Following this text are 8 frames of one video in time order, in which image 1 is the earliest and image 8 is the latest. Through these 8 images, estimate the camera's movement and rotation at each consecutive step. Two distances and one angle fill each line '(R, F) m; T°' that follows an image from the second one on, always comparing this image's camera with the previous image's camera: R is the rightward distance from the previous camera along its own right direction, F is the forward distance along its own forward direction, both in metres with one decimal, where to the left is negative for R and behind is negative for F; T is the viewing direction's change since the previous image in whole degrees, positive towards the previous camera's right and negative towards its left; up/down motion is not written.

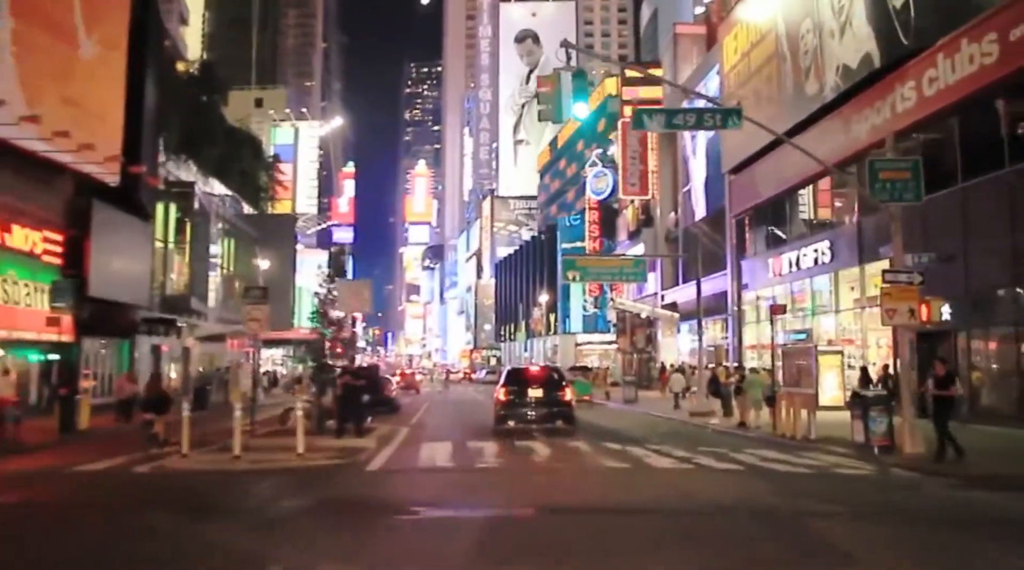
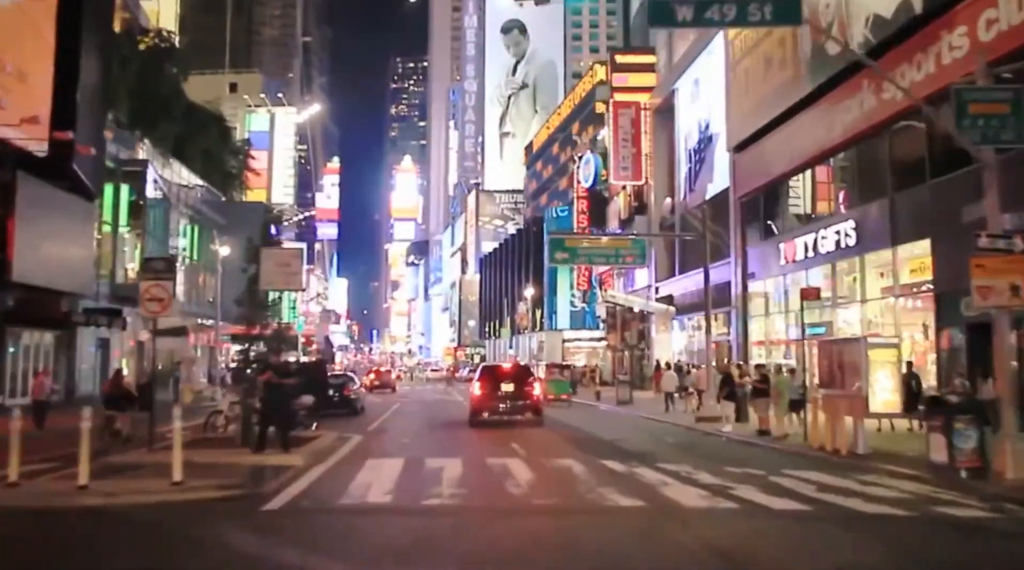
(+0.2, +4.0) m; +1°
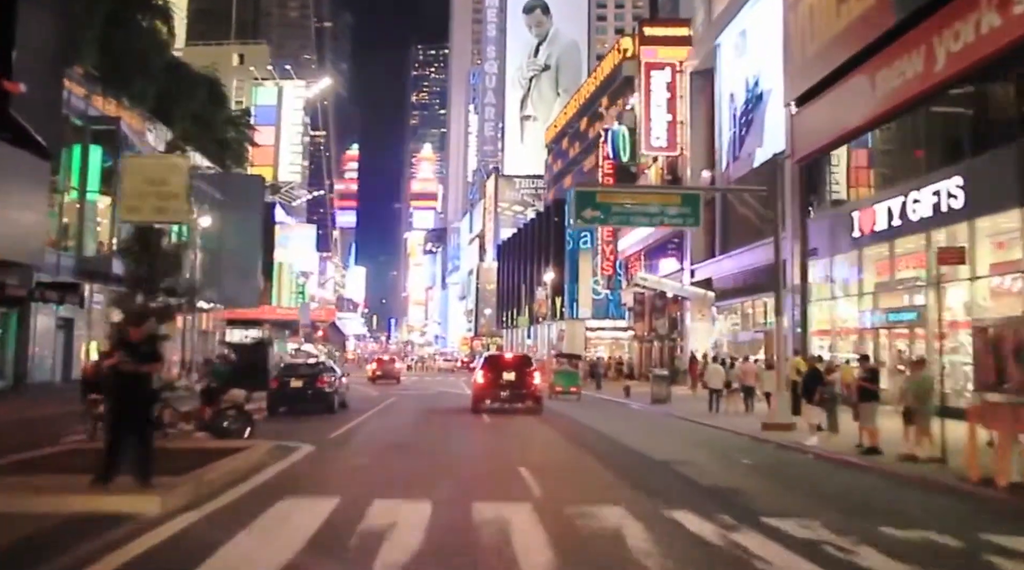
(+0.1, +5.5) m; -1°
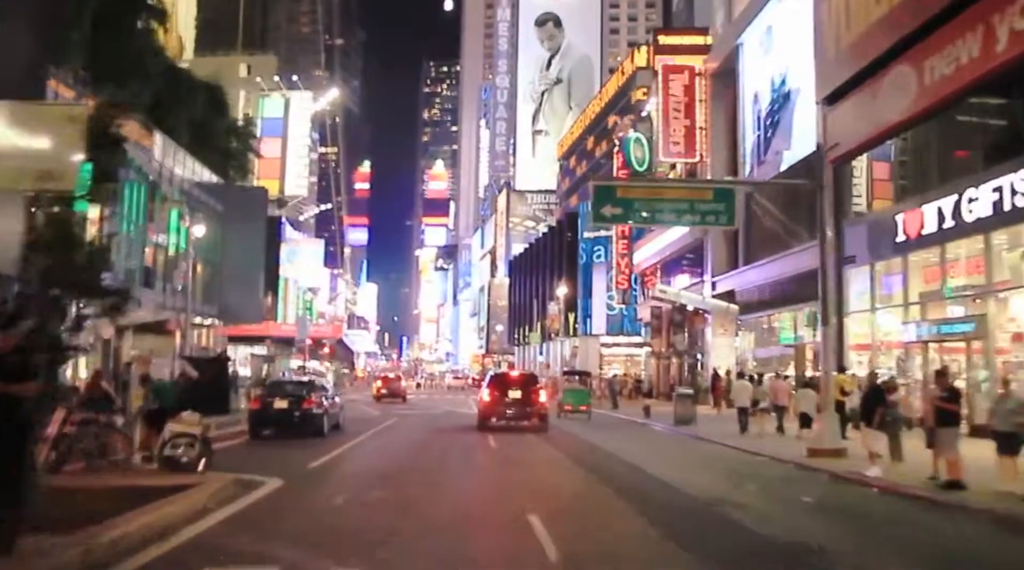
(0.0, +2.3) m; -1°
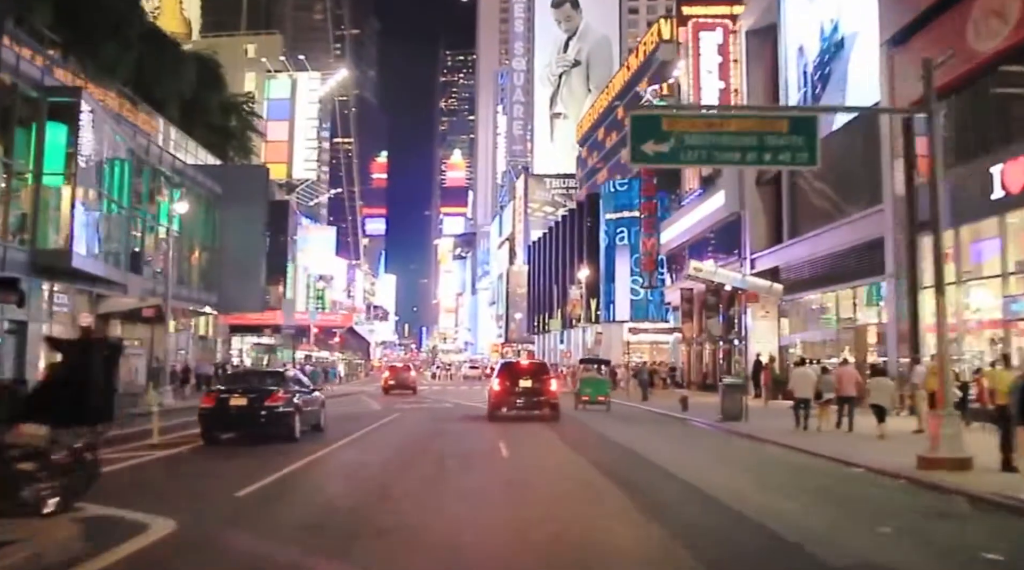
(+0.1, +4.0) m; -1°
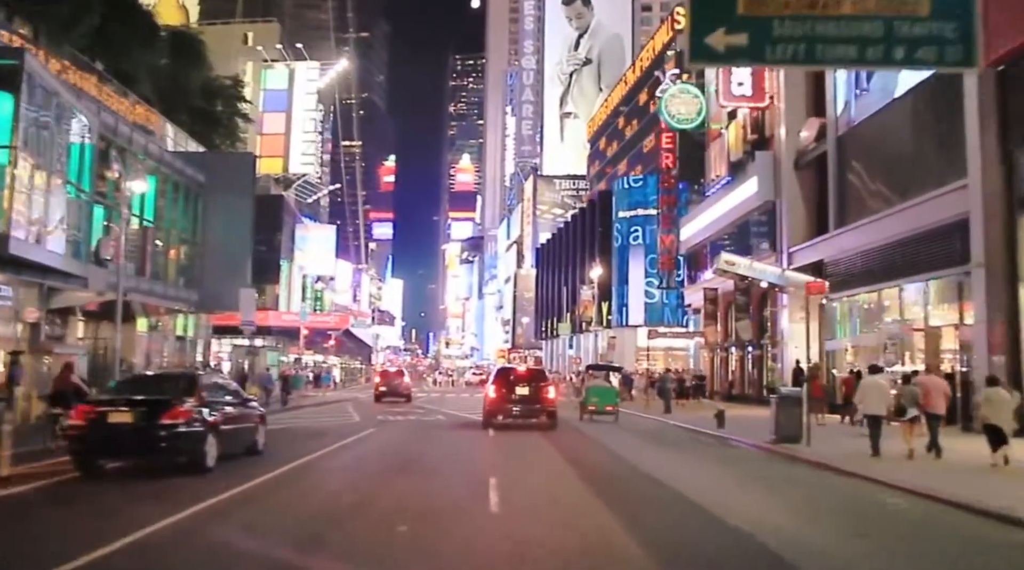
(+0.1, +4.6) m; -1°
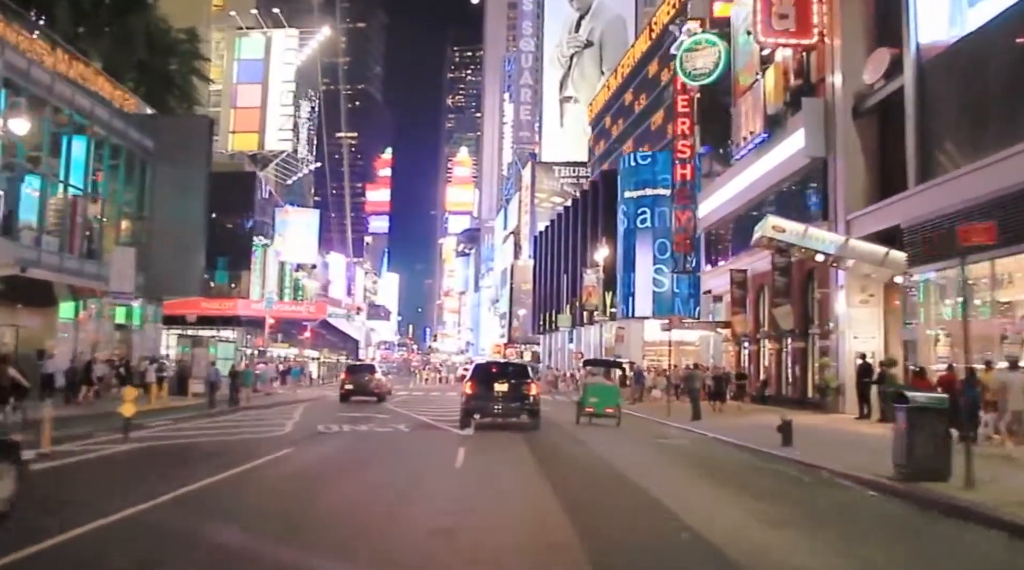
(+0.3, +6.8) m; 0°
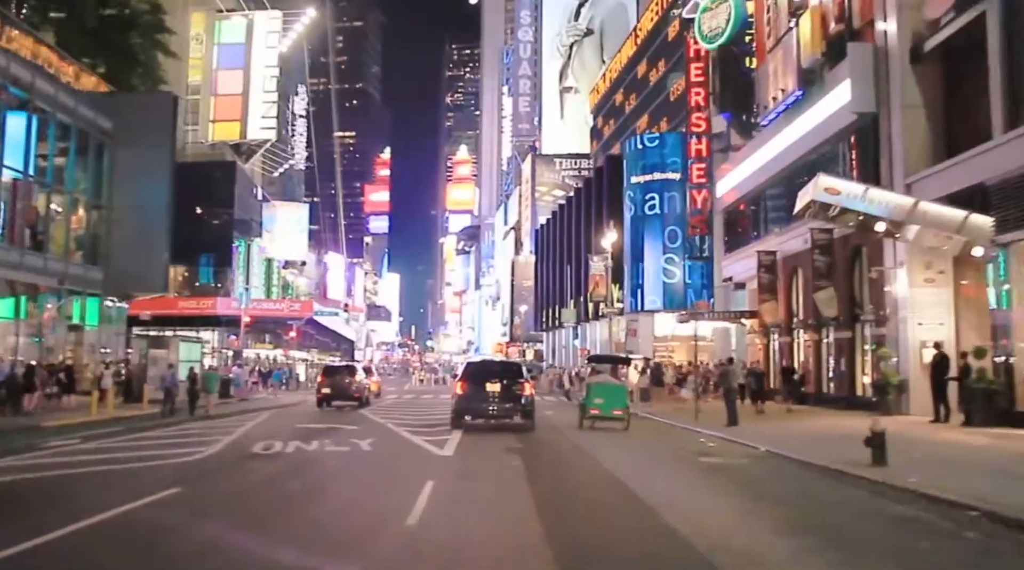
(+0.2, +4.6) m; 0°
